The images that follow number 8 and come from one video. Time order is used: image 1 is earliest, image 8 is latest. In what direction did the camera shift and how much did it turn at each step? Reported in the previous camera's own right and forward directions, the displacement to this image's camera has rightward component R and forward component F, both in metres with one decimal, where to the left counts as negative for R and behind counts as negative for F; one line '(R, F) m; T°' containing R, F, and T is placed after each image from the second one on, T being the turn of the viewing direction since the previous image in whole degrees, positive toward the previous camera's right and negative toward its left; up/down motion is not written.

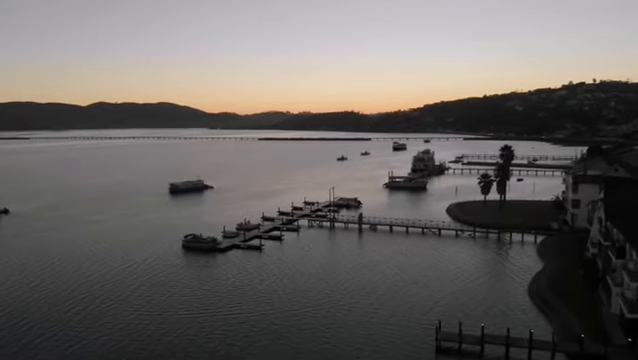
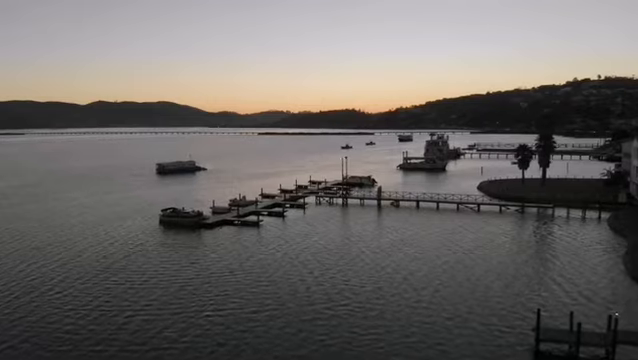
(-2.0, +11.5) m; 0°
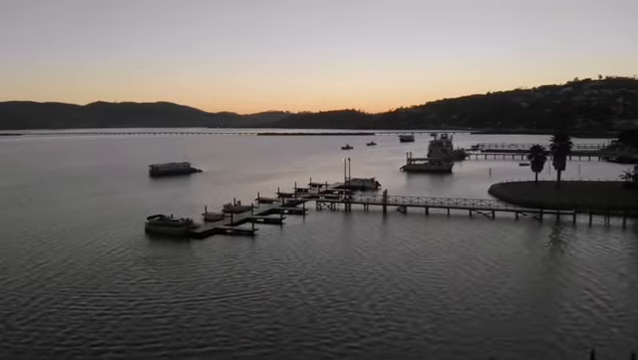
(-0.2, +3.9) m; 0°
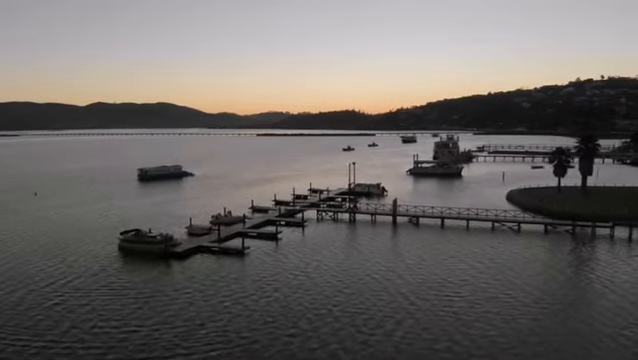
(-0.2, +5.8) m; 0°
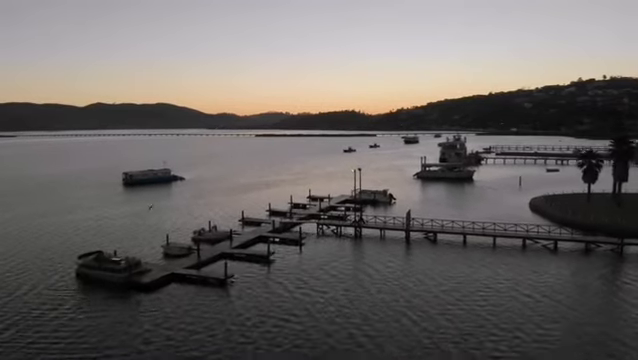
(0.0, +6.3) m; 0°
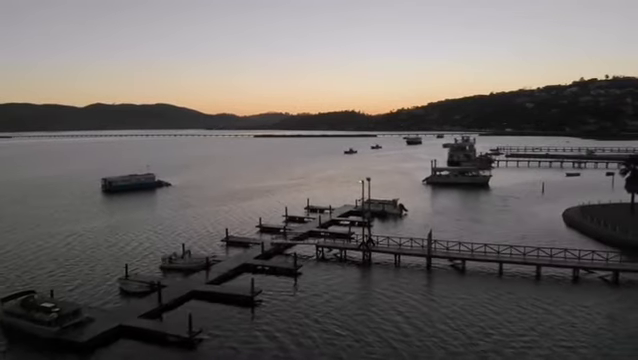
(0.0, +7.3) m; 0°
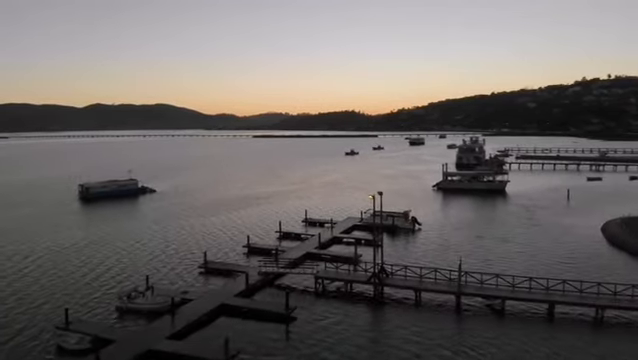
(+0.1, +6.5) m; 0°
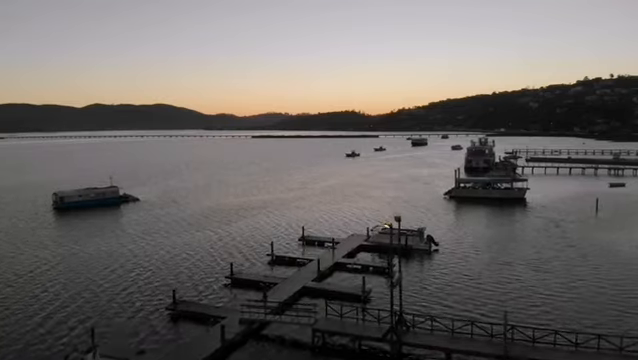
(+0.1, +6.0) m; 0°
